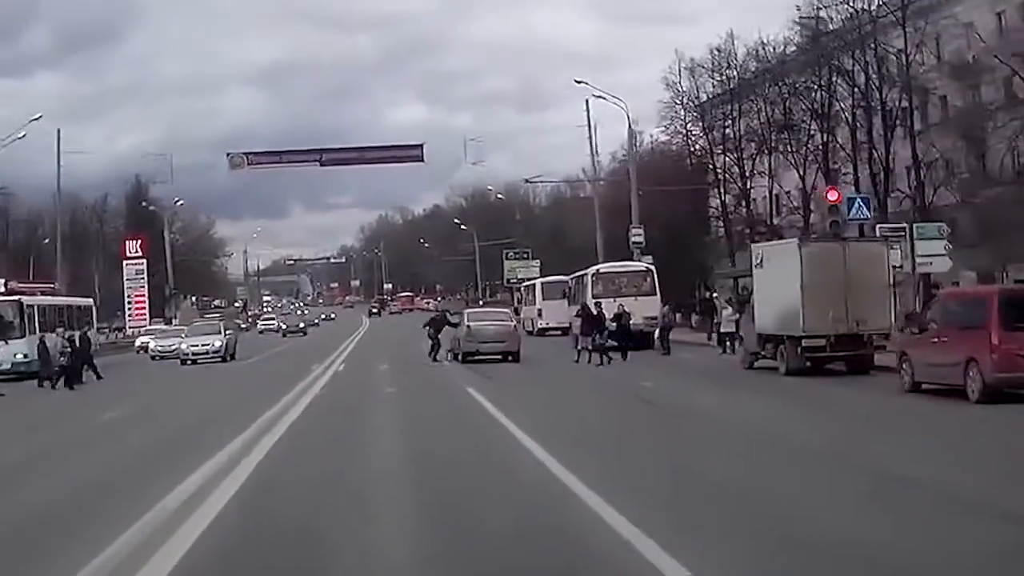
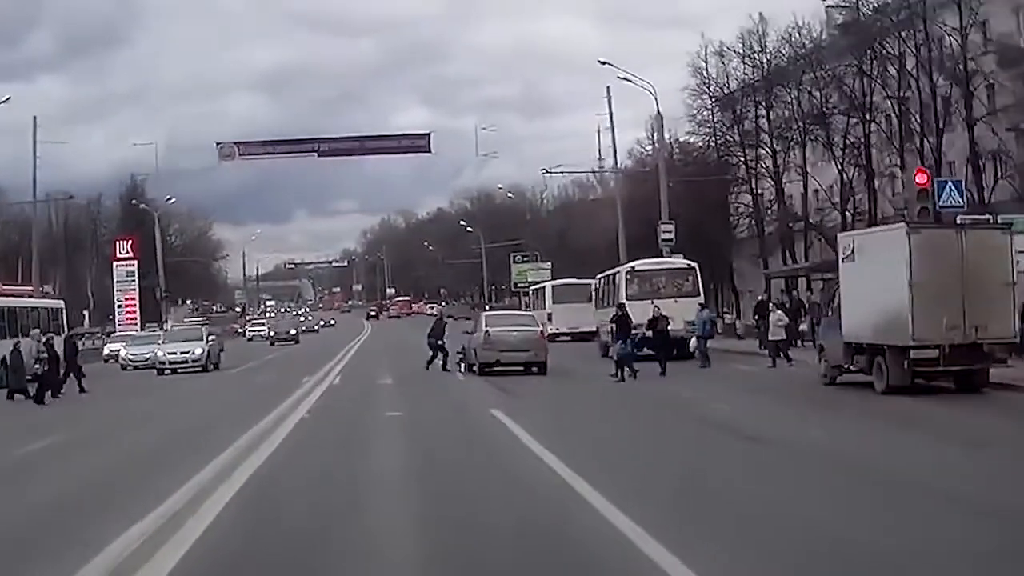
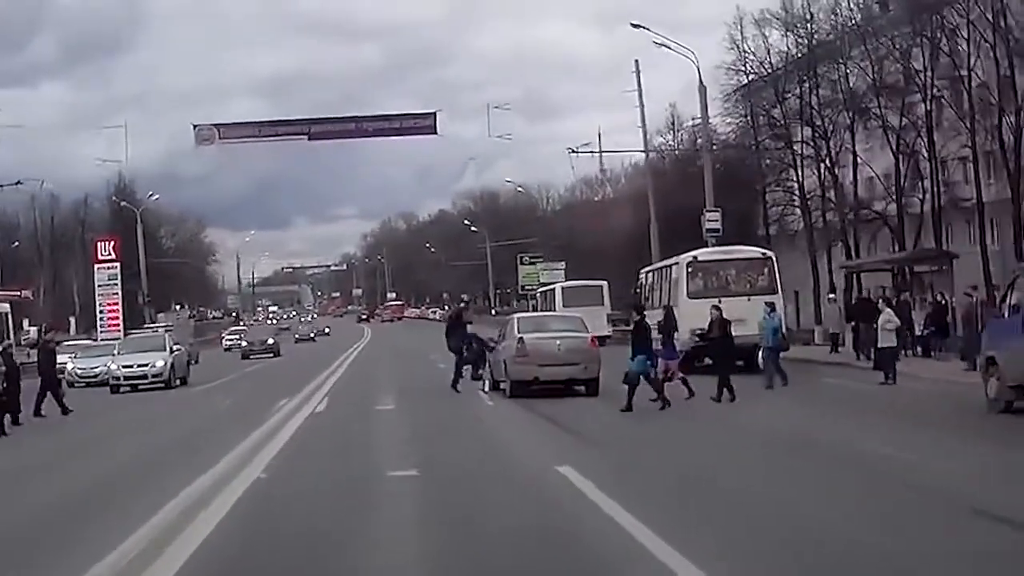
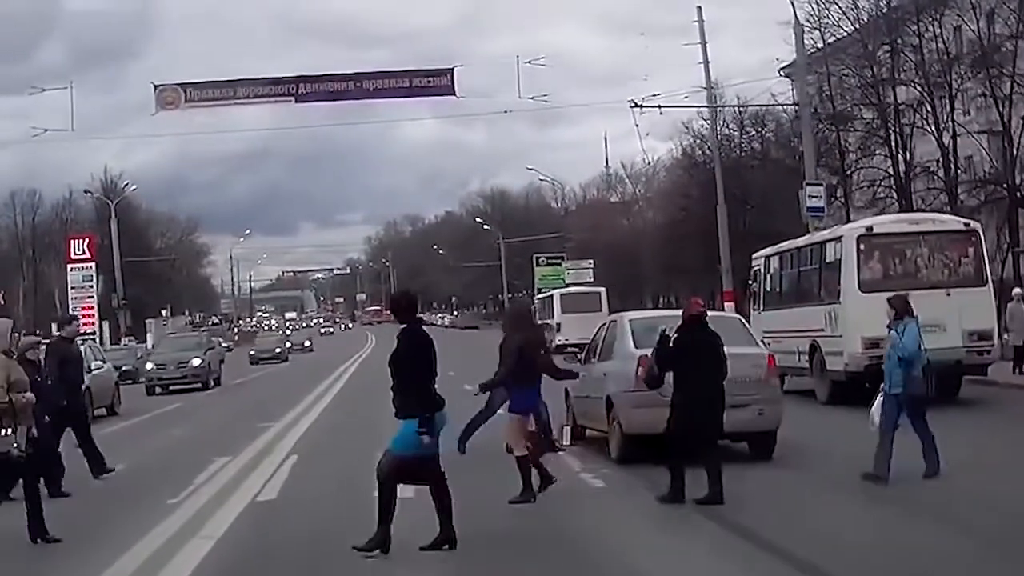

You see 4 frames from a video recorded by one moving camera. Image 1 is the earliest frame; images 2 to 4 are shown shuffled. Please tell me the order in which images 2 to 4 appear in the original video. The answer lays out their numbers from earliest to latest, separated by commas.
2, 3, 4
